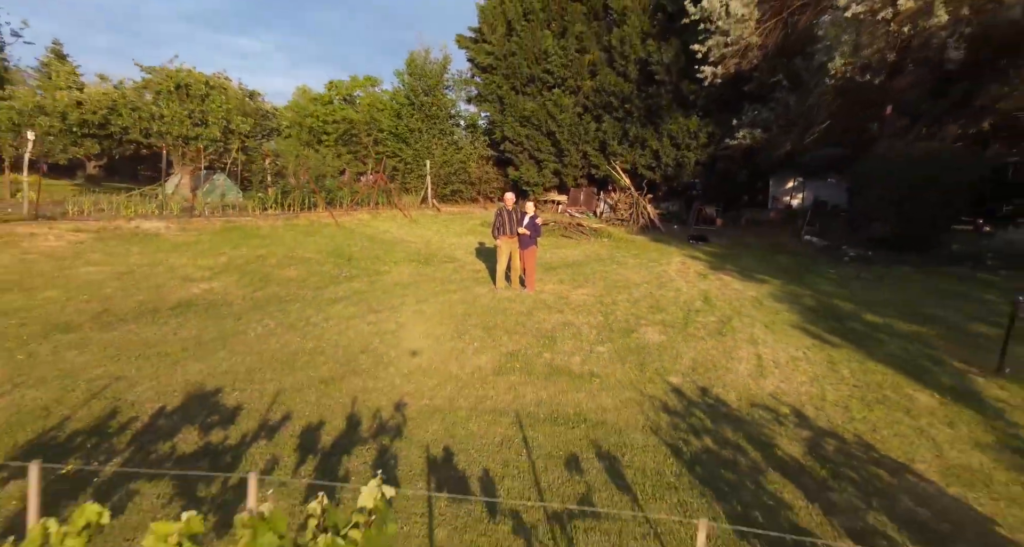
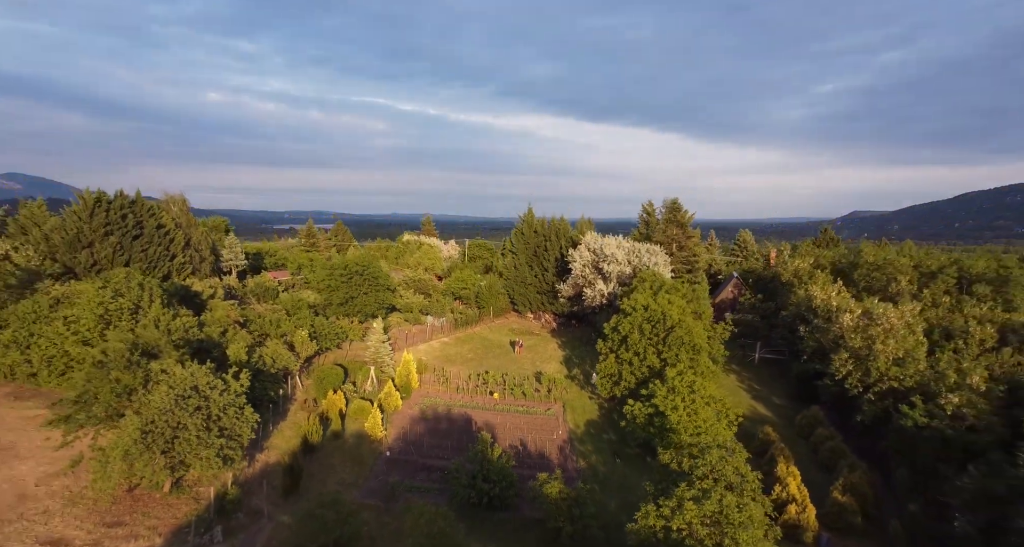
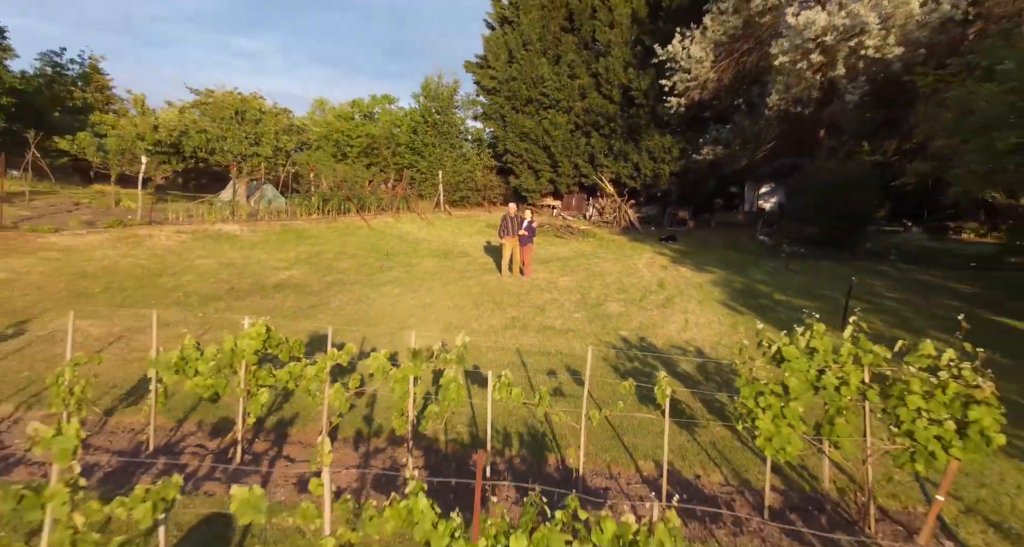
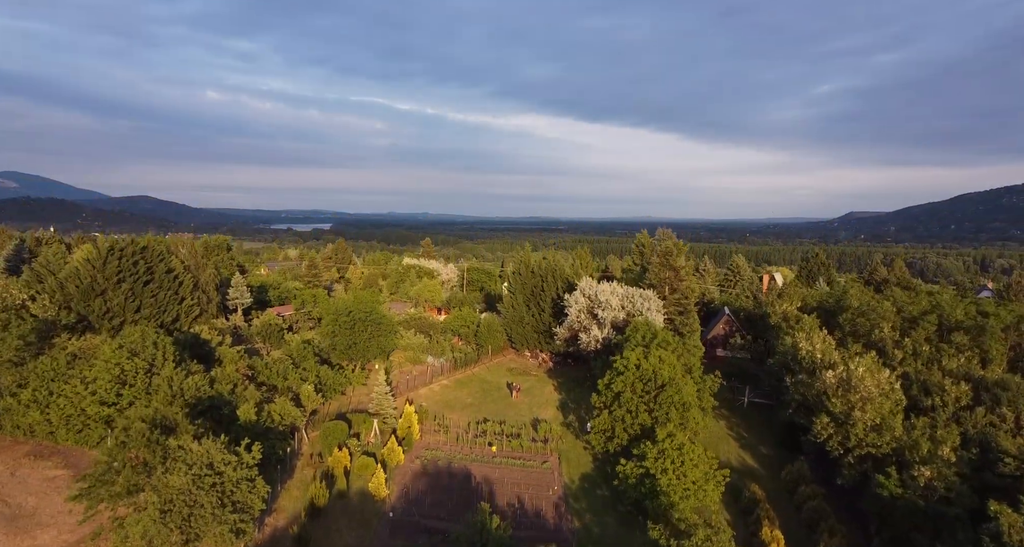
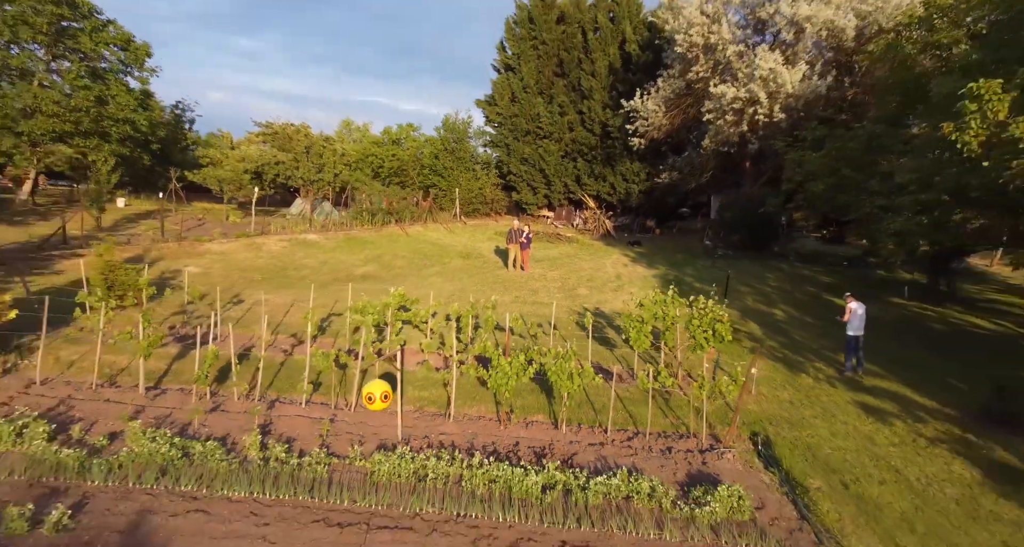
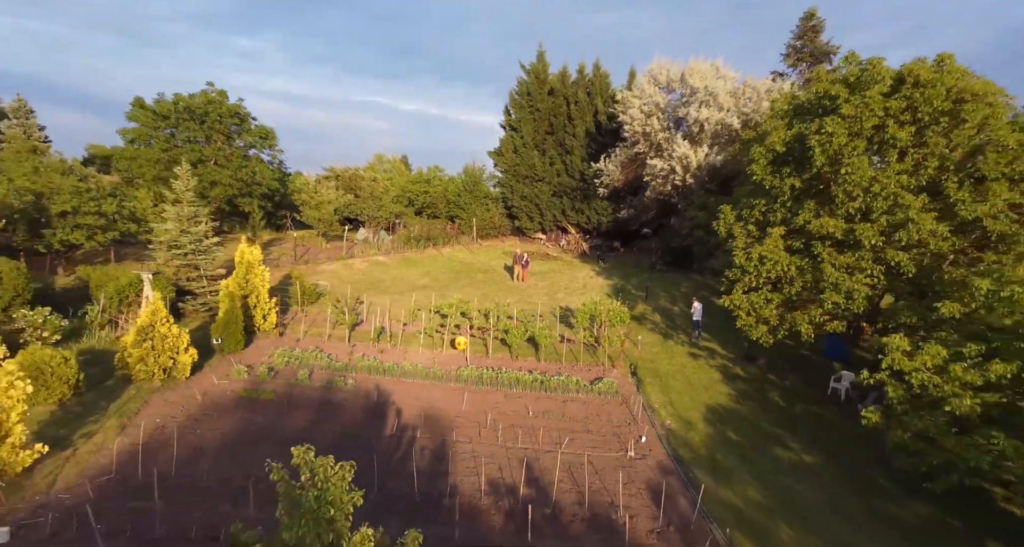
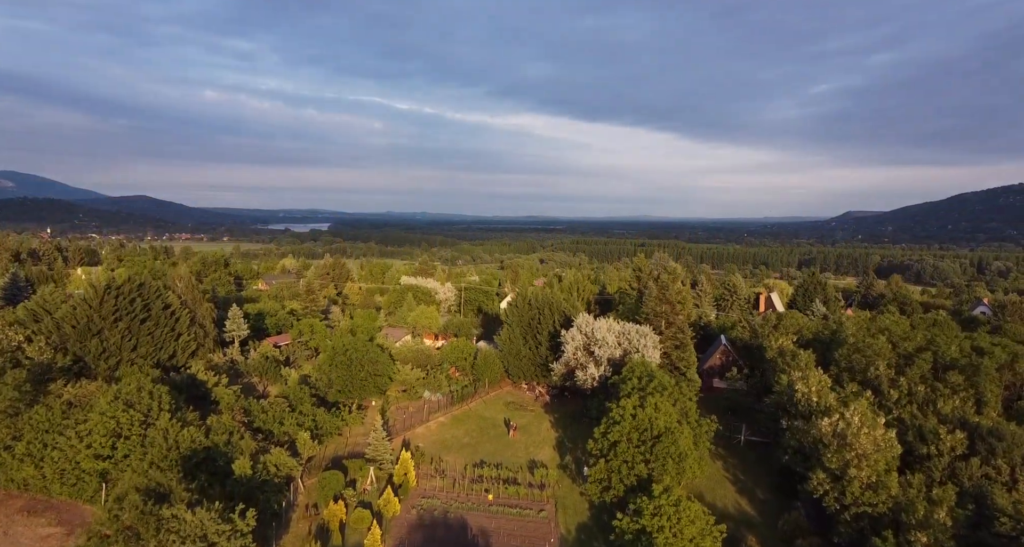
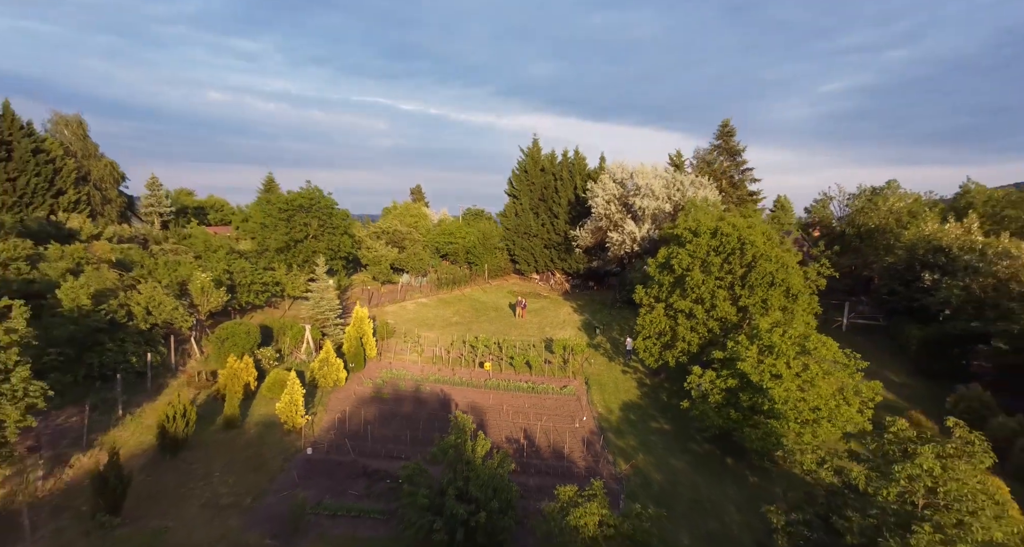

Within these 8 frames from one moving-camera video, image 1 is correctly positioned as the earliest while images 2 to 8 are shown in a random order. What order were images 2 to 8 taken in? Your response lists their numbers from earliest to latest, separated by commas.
3, 5, 6, 8, 2, 4, 7
